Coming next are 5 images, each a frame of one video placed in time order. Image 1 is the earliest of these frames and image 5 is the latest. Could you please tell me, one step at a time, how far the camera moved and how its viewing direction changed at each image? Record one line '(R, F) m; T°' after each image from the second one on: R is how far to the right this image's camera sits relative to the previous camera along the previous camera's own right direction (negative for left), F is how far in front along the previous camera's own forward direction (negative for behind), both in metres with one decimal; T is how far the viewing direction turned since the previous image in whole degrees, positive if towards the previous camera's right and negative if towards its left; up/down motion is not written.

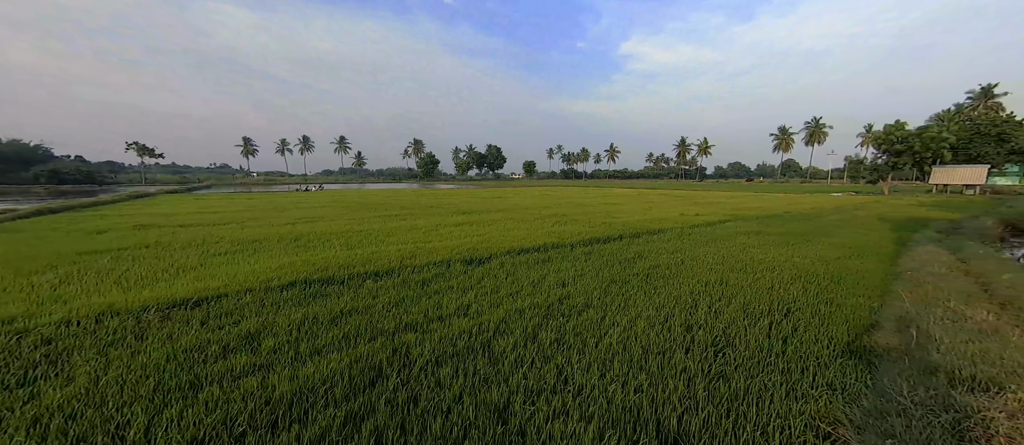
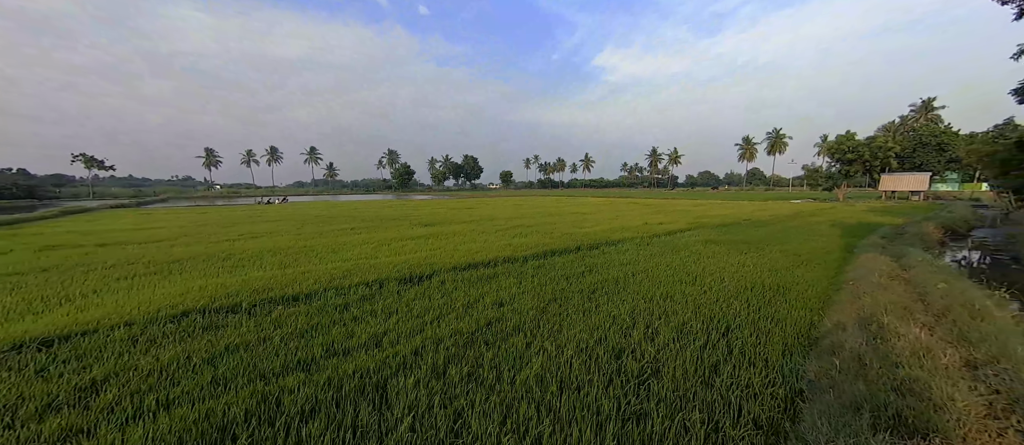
(+0.7, +0.4) m; +3°
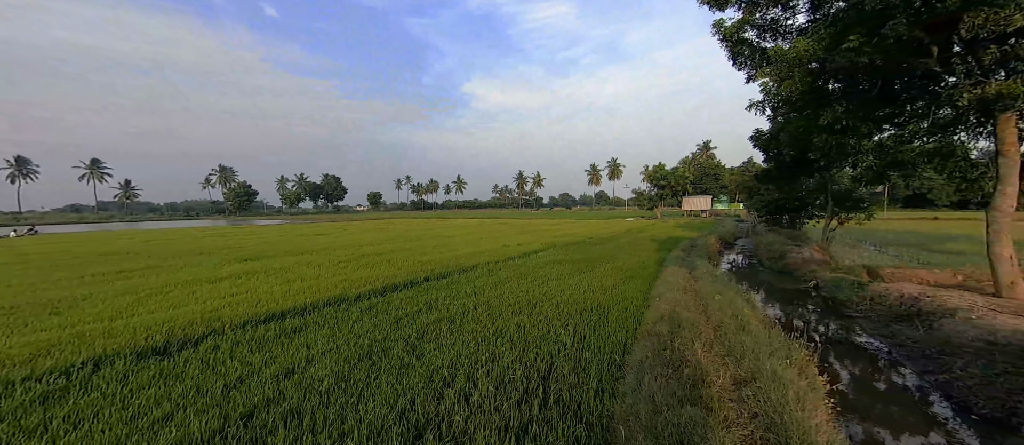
(+0.9, +0.6) m; +20°
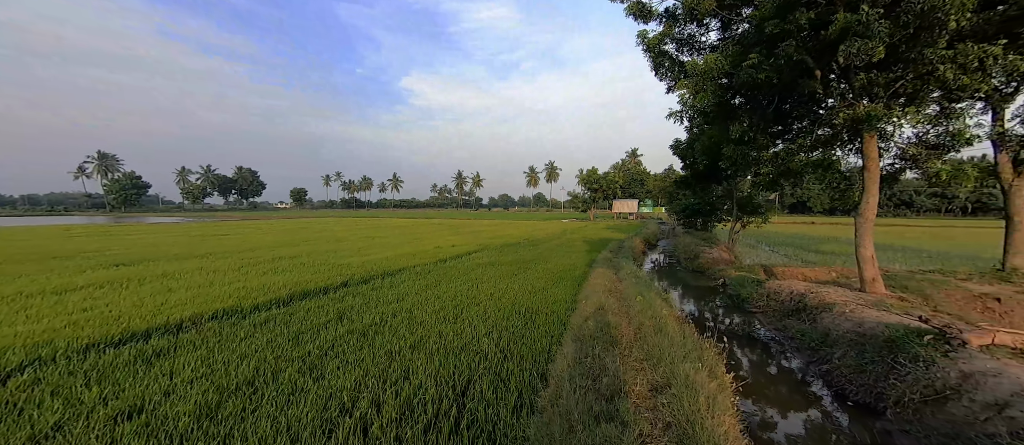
(+0.2, +0.3) m; +10°
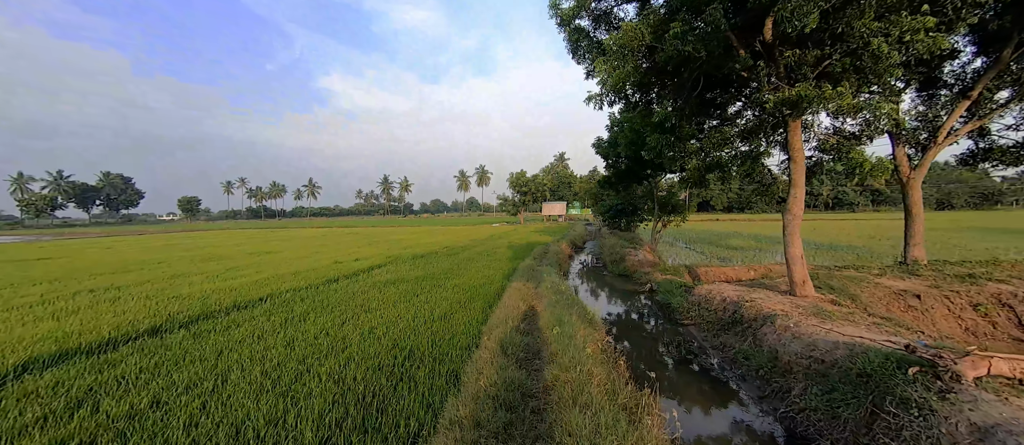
(+0.8, +1.5) m; +11°
